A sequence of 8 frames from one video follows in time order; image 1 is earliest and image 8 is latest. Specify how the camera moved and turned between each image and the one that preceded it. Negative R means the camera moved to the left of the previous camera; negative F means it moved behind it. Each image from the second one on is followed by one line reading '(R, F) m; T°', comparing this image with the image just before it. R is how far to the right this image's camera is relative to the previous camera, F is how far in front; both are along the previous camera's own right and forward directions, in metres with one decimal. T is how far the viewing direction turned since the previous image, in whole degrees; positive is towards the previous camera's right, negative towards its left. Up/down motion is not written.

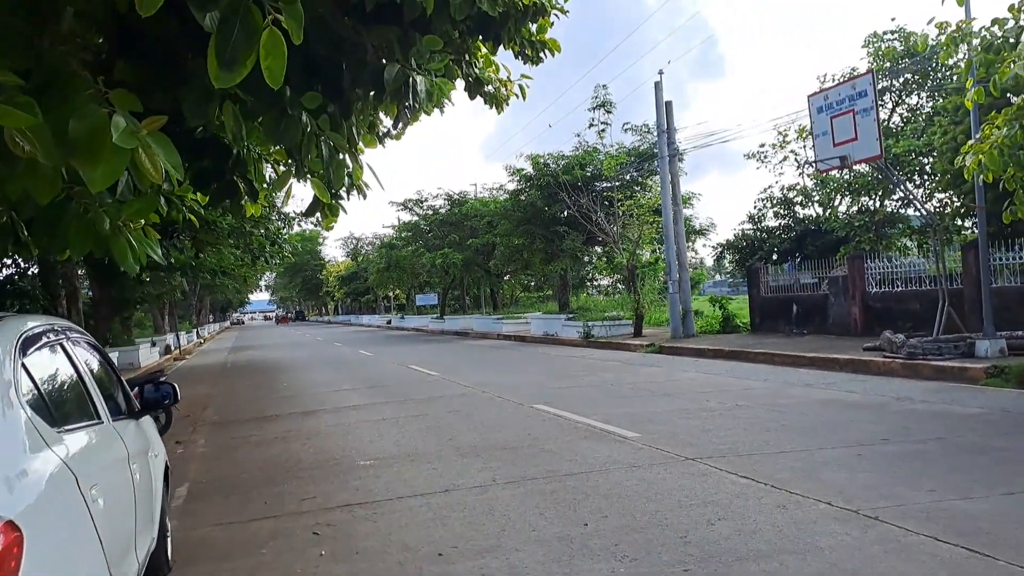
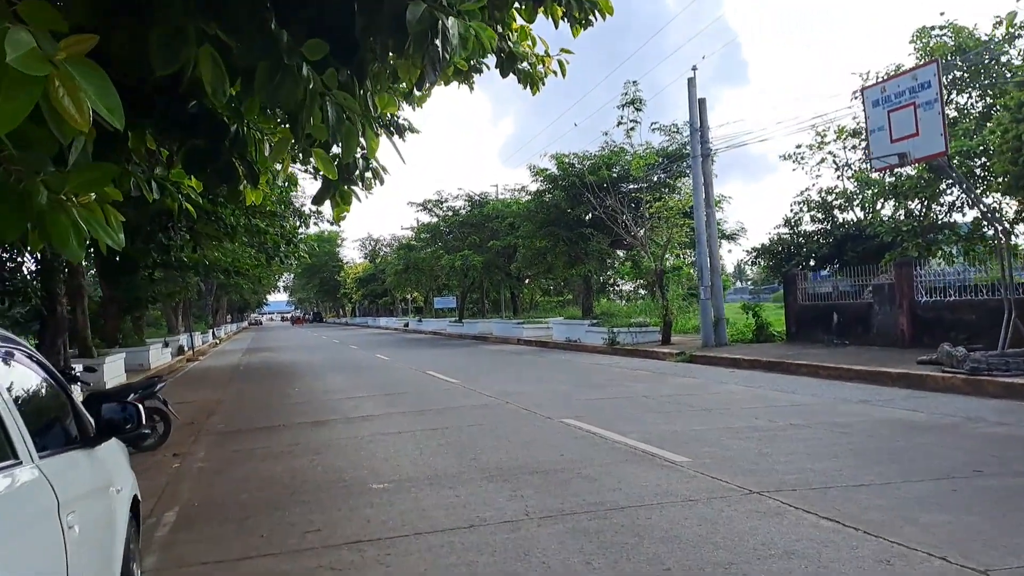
(-0.2, +0.9) m; -1°
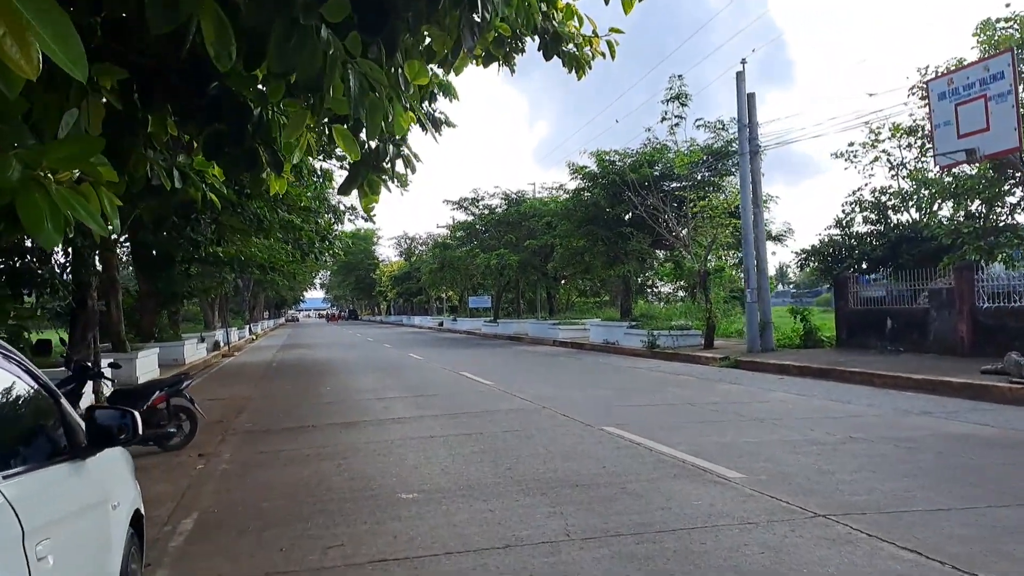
(0.0, +0.5) m; -2°
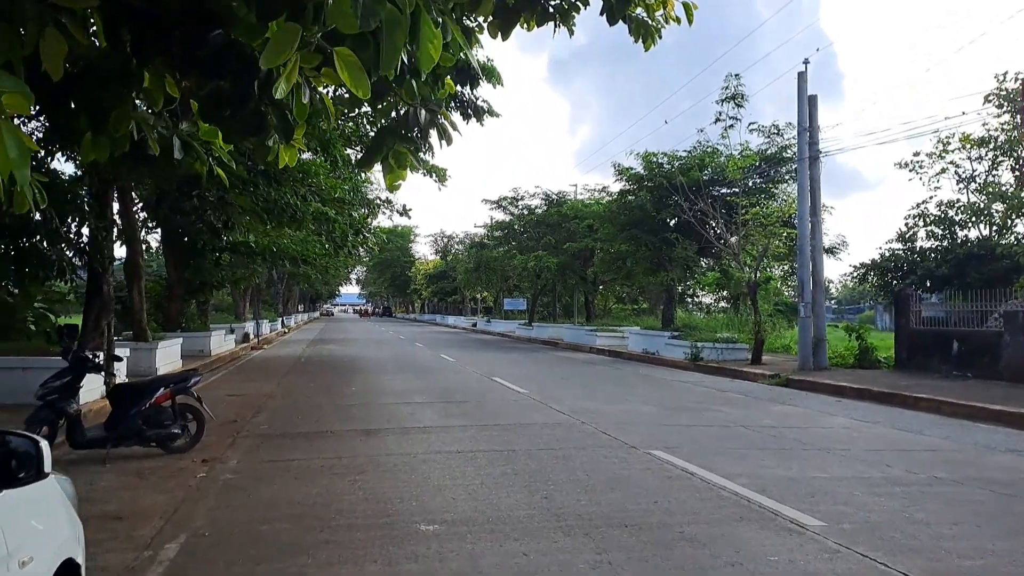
(-0.1, +0.9) m; -2°
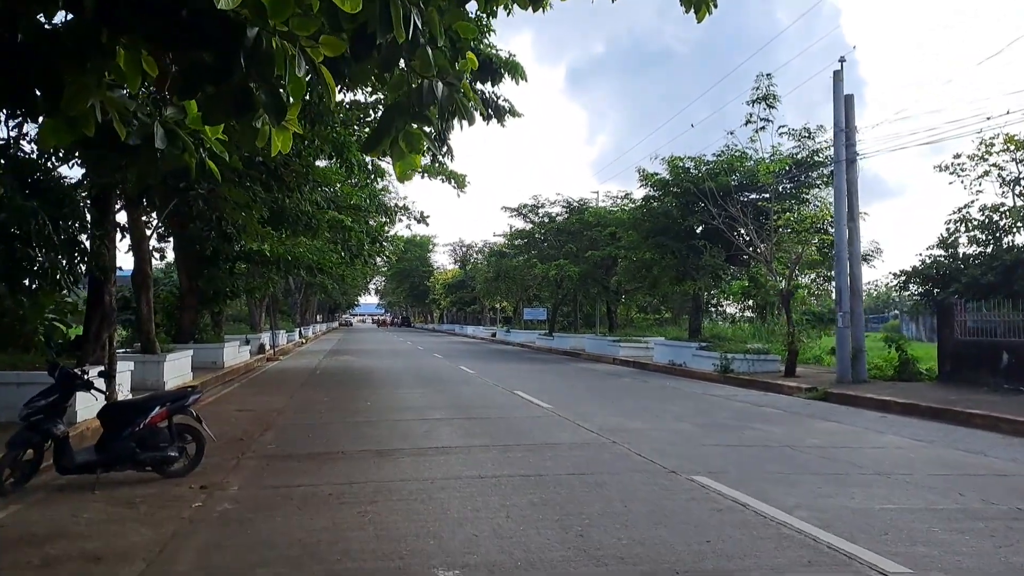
(-0.1, +0.8) m; -1°
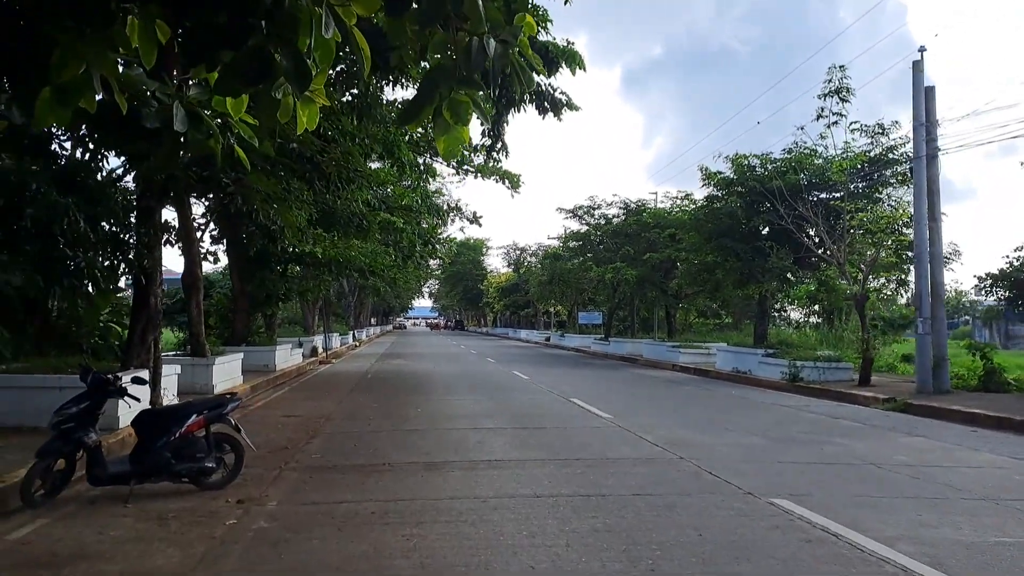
(-0.1, +0.6) m; -4°
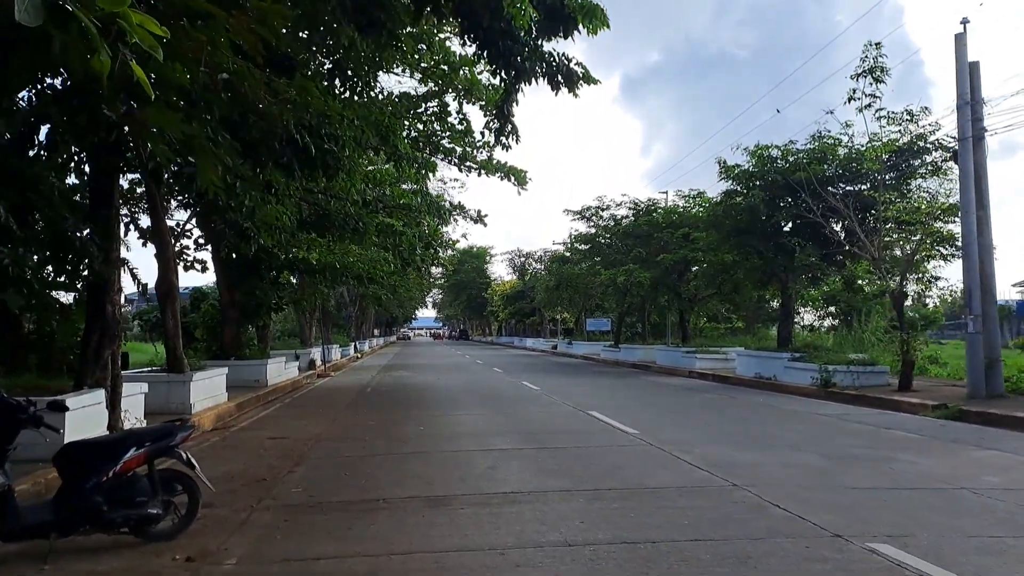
(-0.1, +1.5) m; 0°
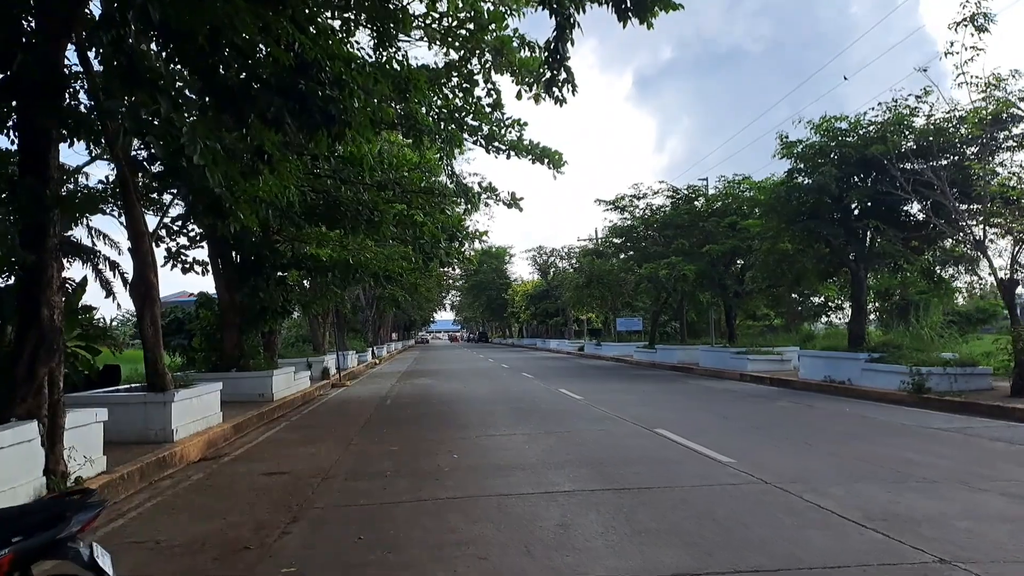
(-0.4, +2.4) m; -1°
